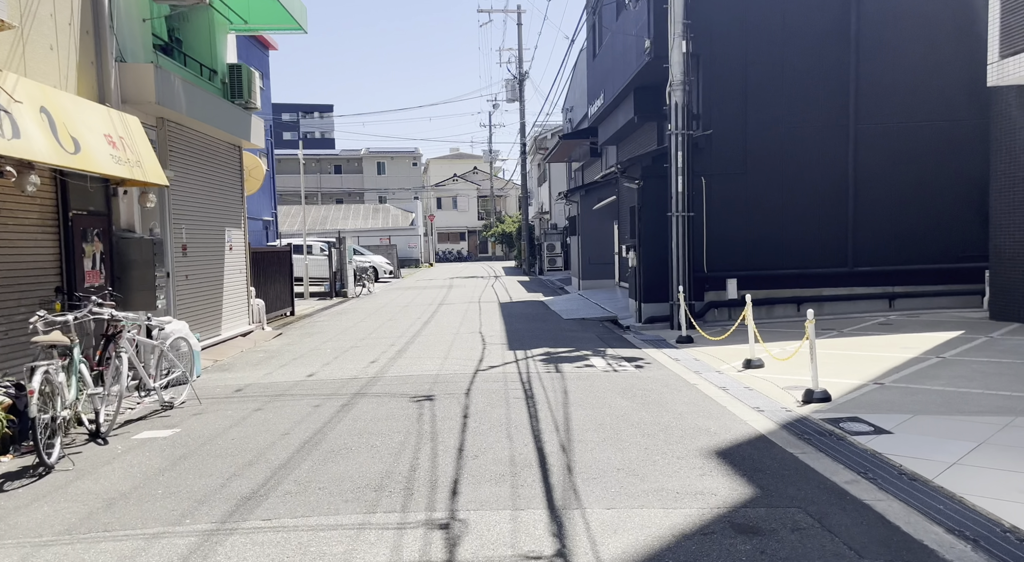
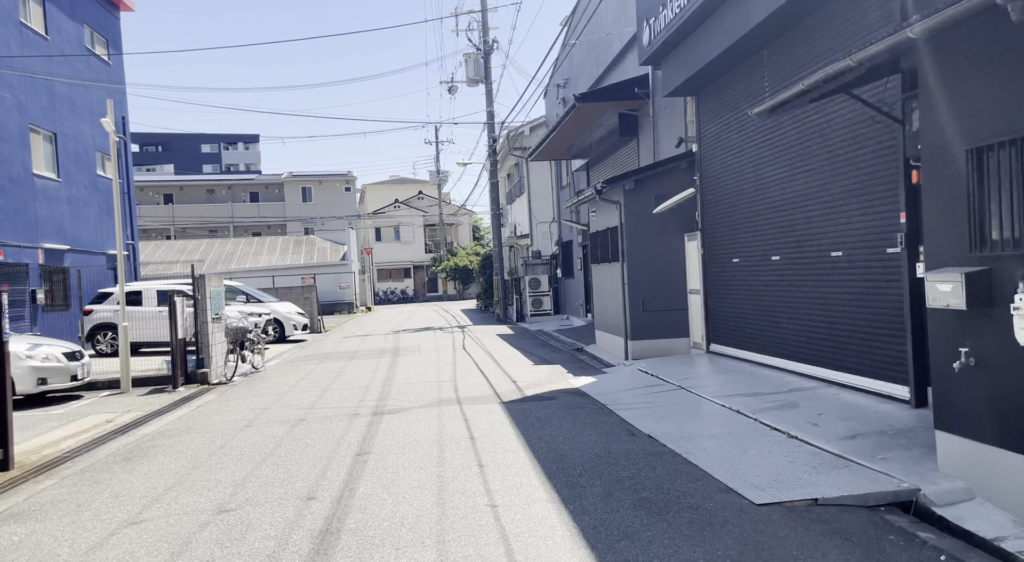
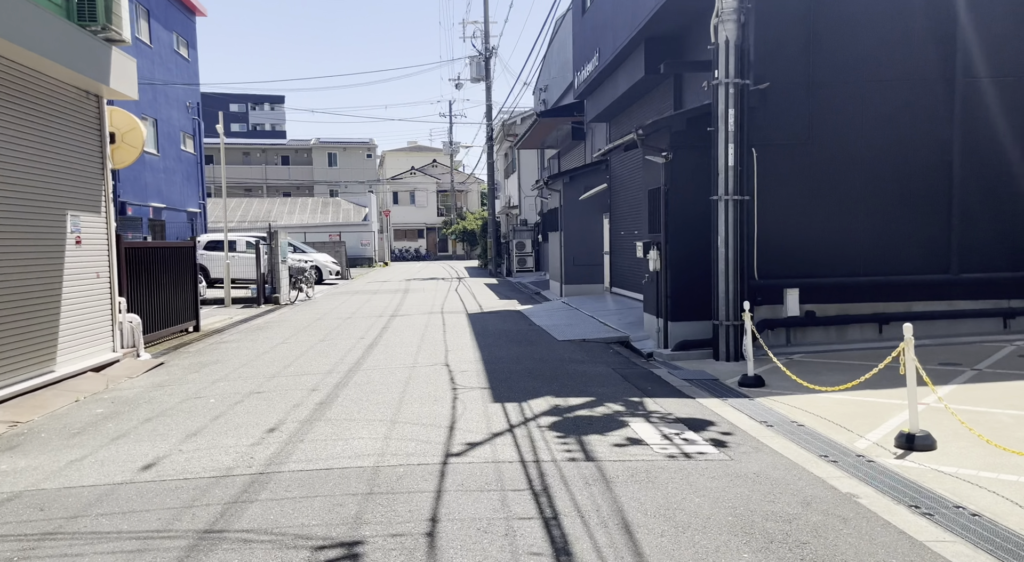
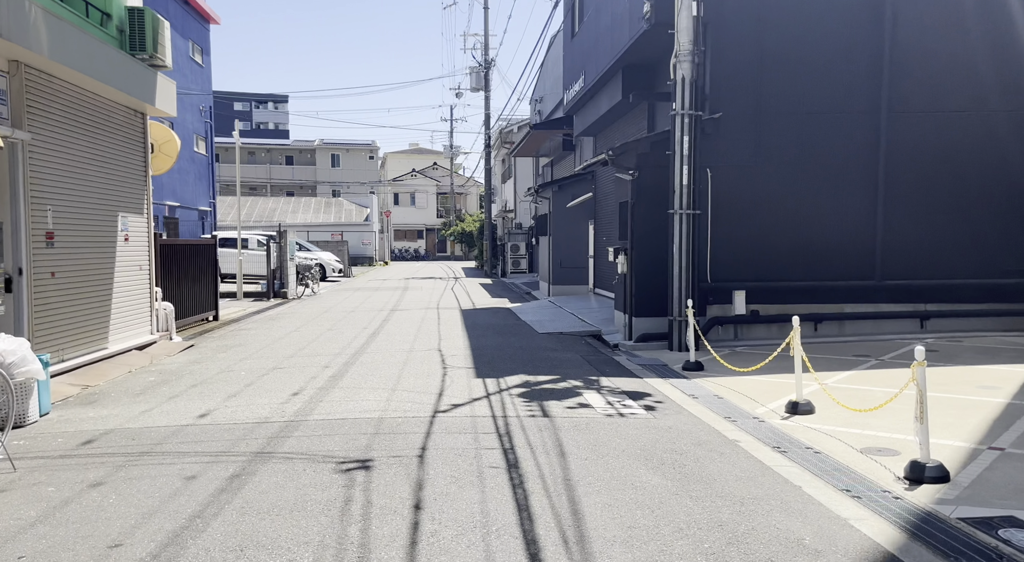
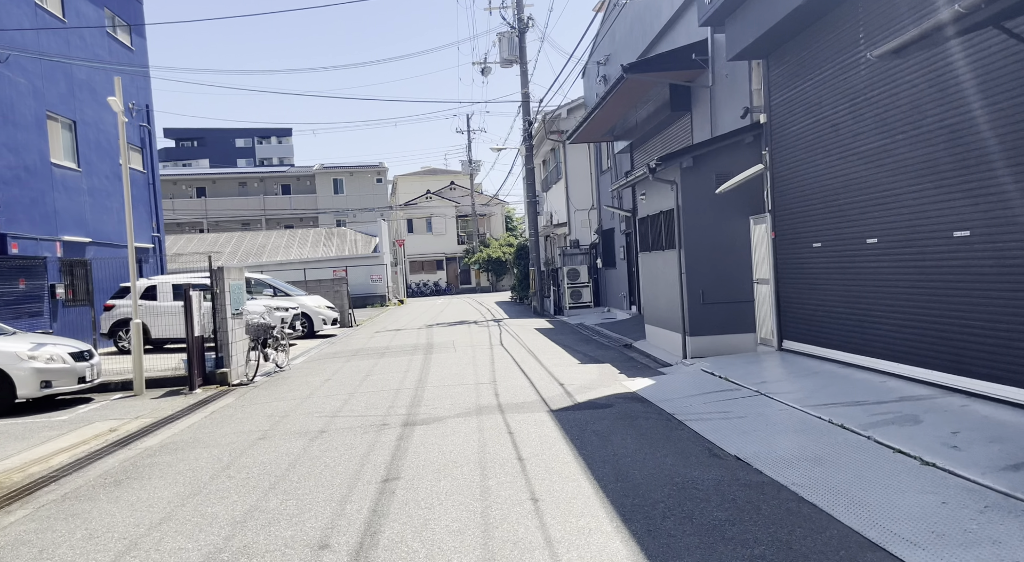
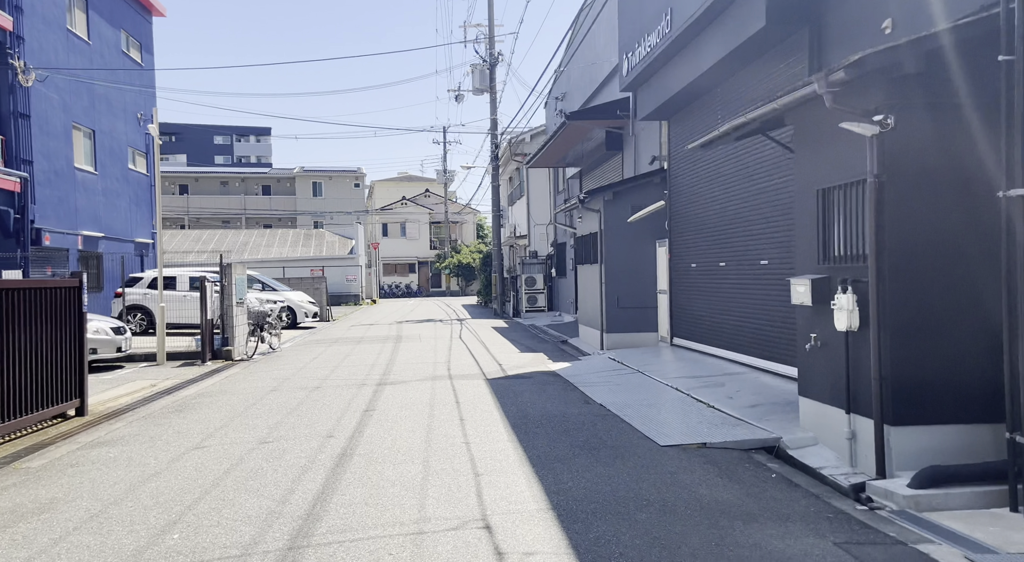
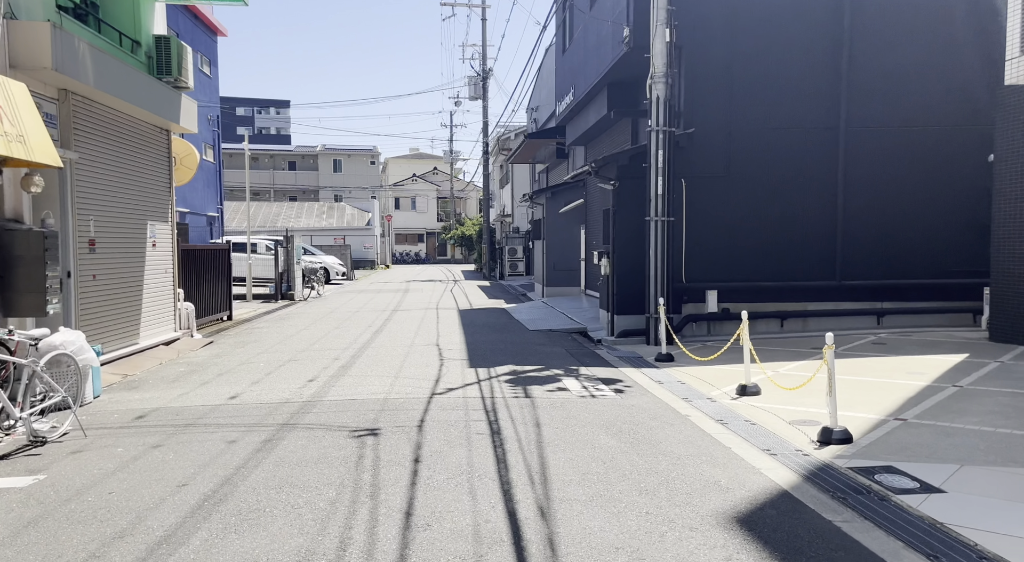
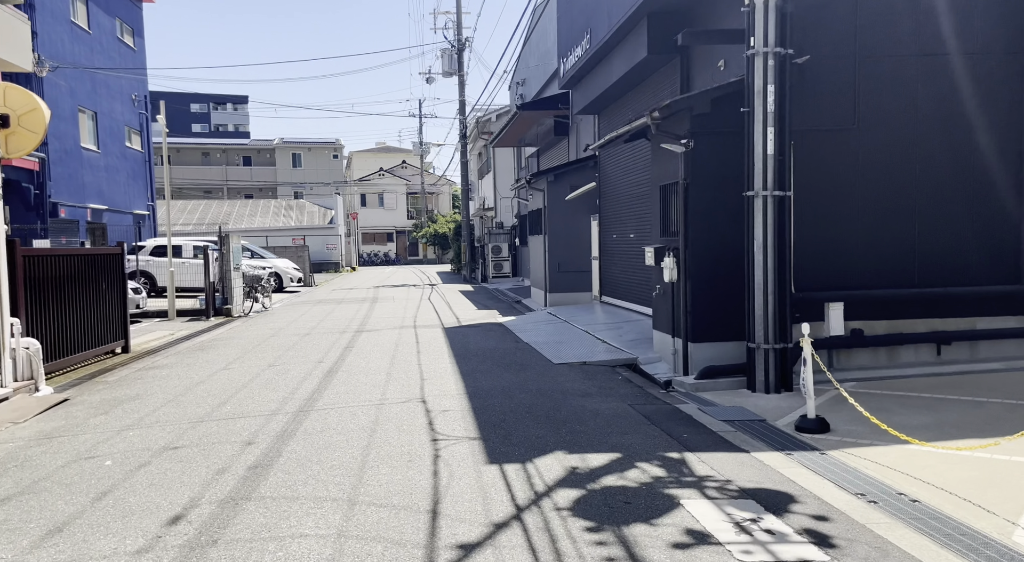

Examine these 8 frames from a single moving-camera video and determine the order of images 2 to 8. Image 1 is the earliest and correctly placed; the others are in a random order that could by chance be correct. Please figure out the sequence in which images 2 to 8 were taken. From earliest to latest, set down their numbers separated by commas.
7, 4, 3, 8, 6, 2, 5
